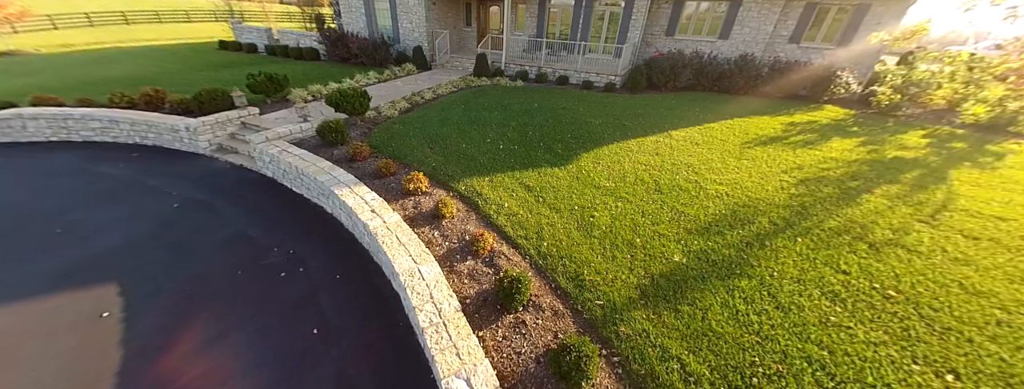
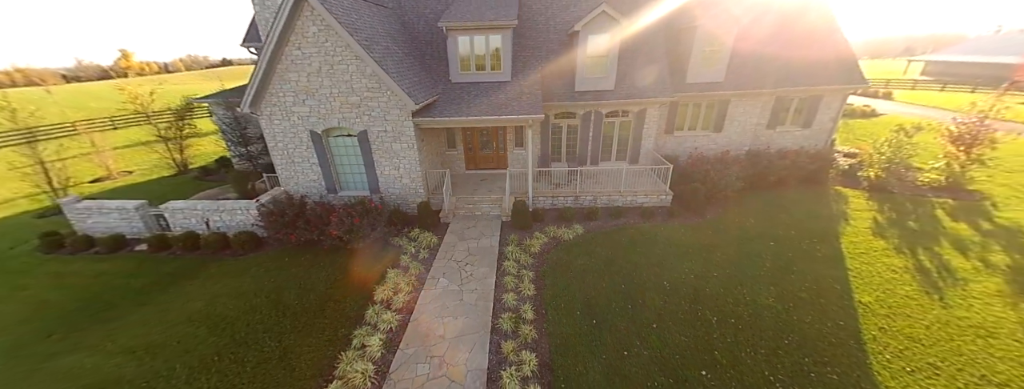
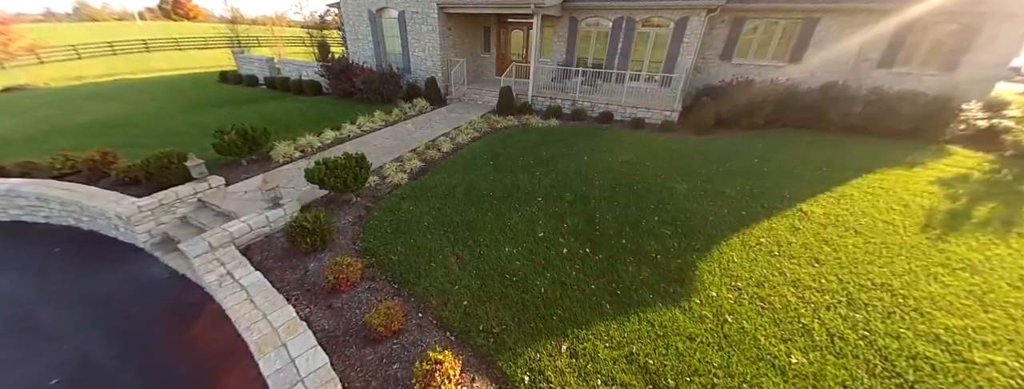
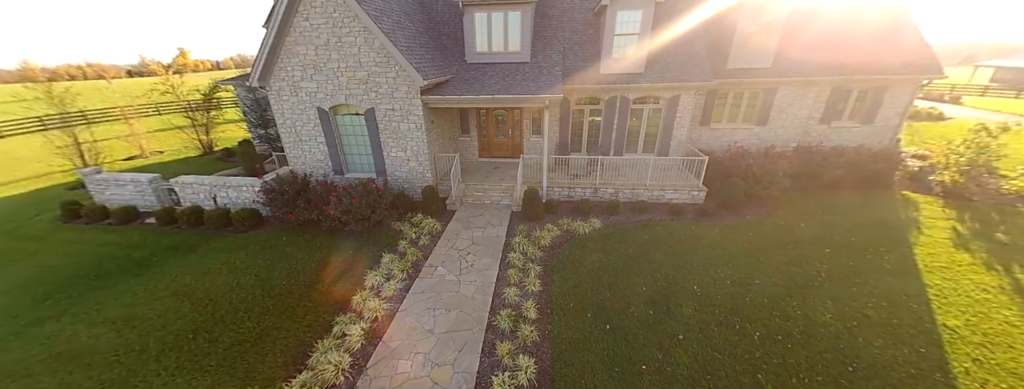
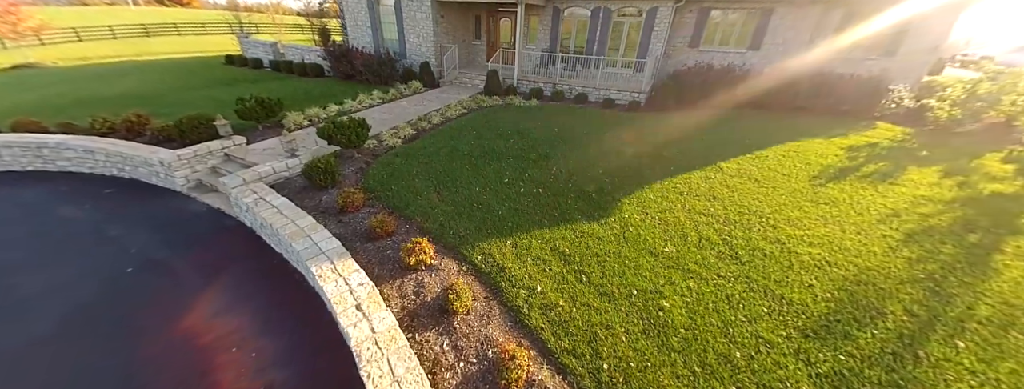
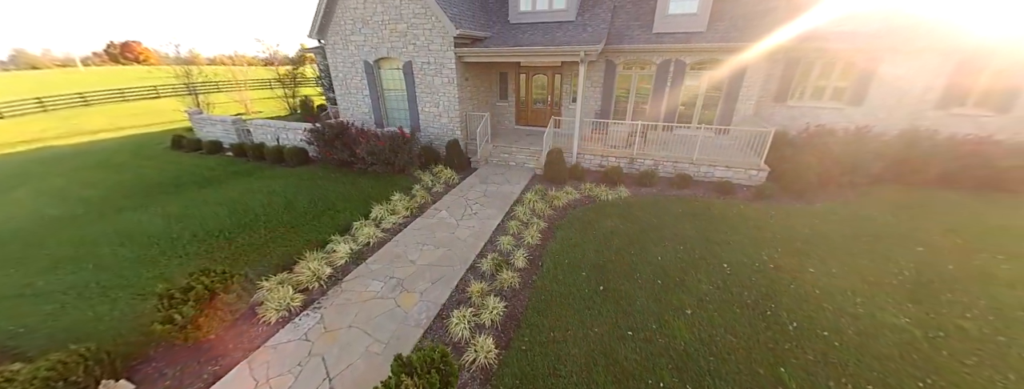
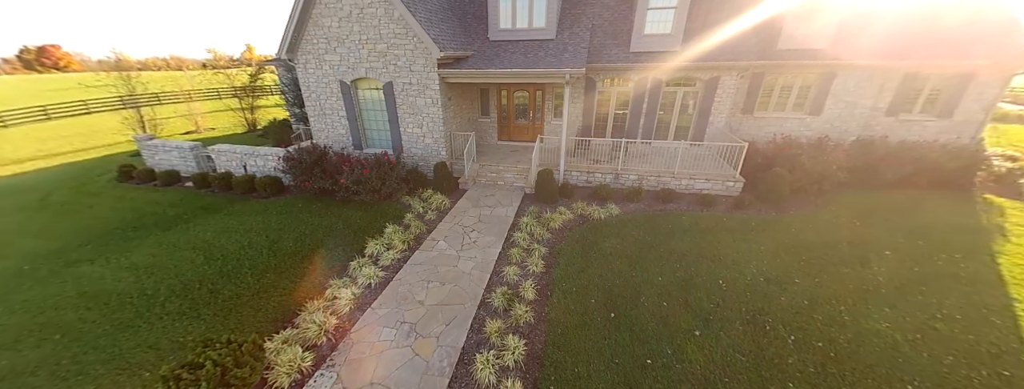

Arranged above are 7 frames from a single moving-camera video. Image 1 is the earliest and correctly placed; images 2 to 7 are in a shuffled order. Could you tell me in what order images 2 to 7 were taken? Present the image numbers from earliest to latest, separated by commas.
5, 3, 6, 7, 4, 2
